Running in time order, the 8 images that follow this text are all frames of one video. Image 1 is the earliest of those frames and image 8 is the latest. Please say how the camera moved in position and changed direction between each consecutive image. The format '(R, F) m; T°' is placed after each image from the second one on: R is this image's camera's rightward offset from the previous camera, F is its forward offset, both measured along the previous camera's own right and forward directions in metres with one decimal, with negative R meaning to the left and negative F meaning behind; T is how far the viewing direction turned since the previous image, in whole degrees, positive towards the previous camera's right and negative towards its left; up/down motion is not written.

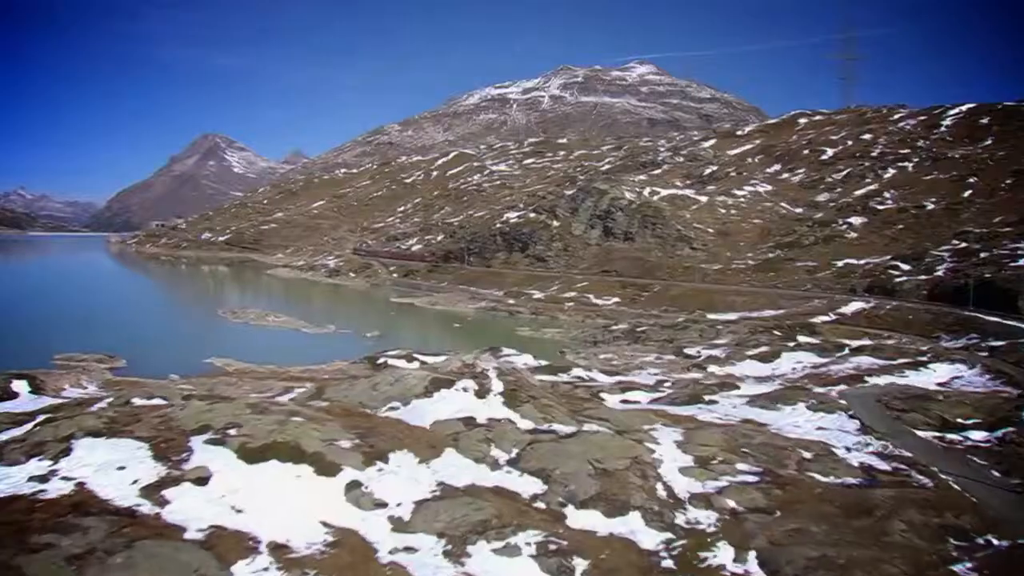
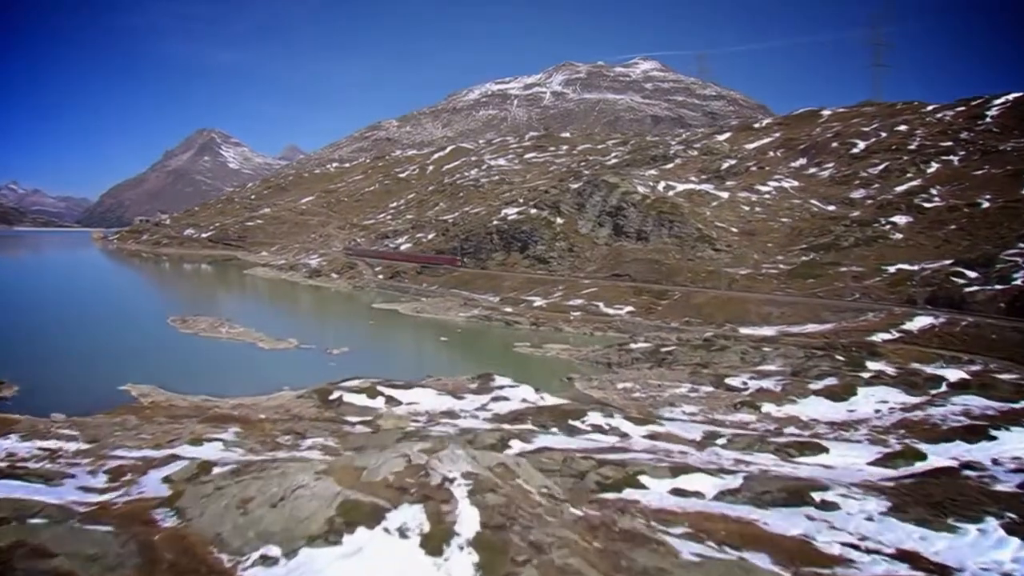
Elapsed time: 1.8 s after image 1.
(+0.2, +19.7) m; 0°
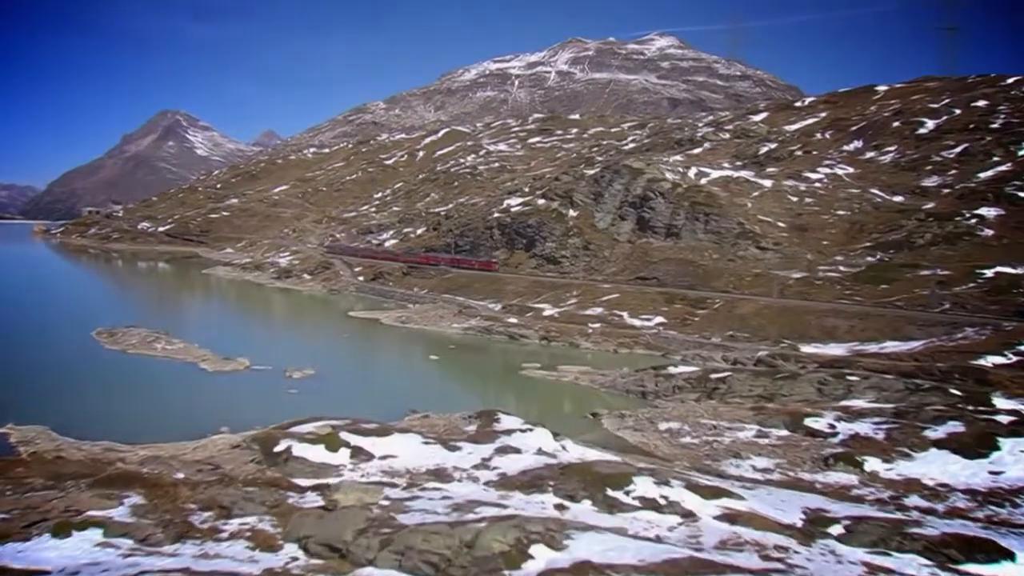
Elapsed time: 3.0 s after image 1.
(-0.7, +18.1) m; 0°
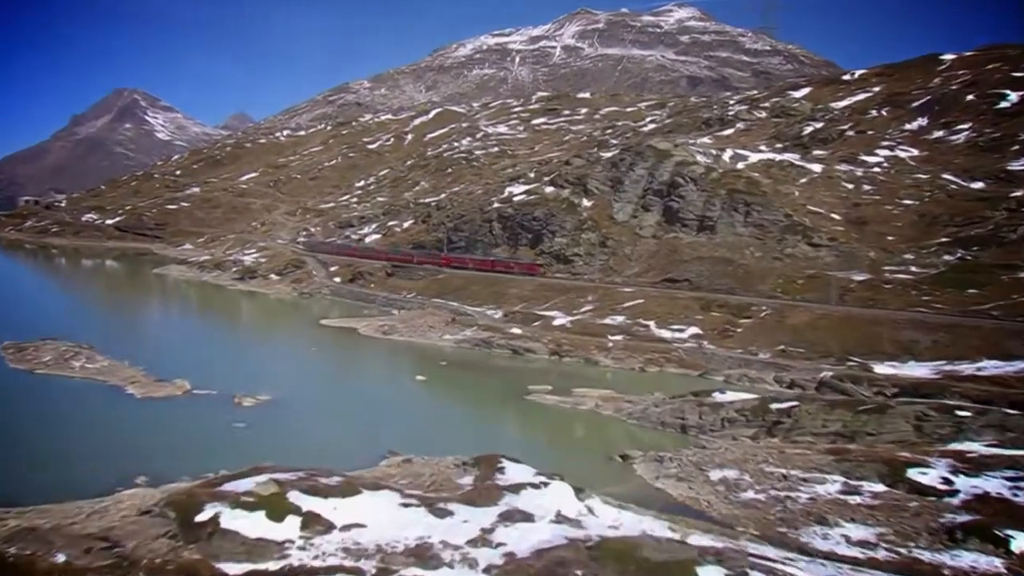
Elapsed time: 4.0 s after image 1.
(-0.5, +14.7) m; 0°
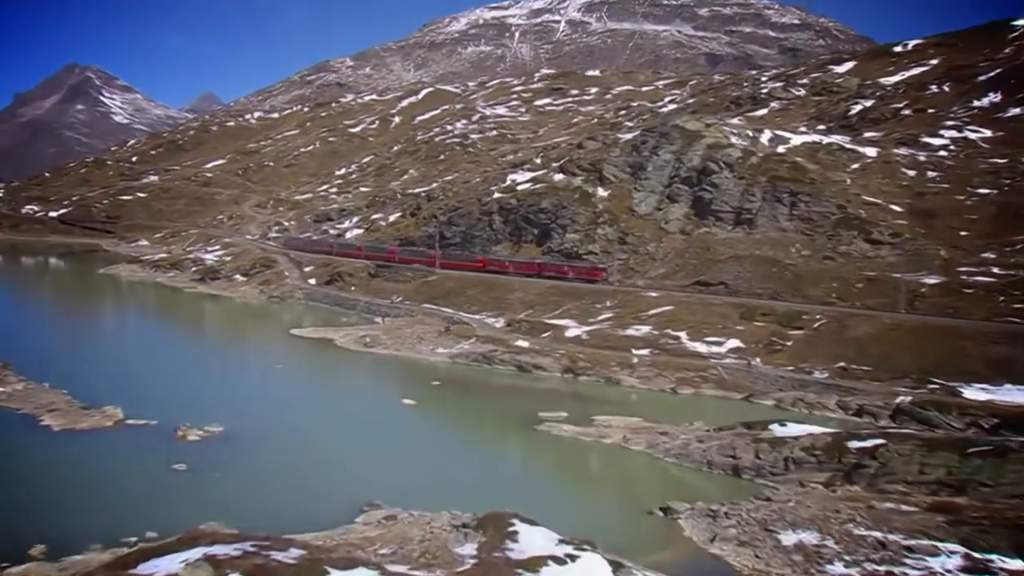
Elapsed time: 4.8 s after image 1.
(-0.8, +11.4) m; 0°
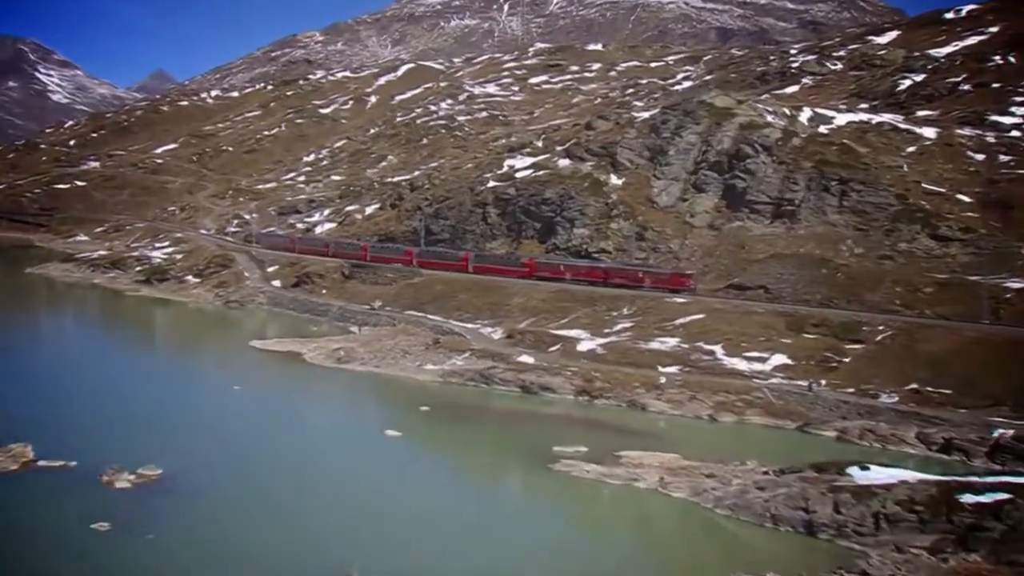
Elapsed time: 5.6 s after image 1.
(-1.4, +10.0) m; +1°
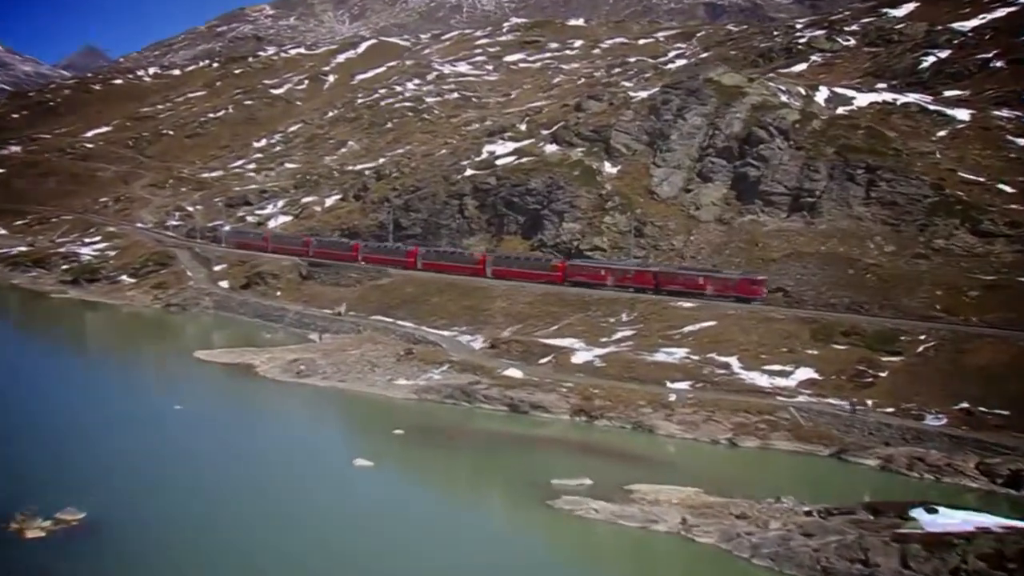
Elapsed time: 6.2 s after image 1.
(-1.2, +6.9) m; +2°
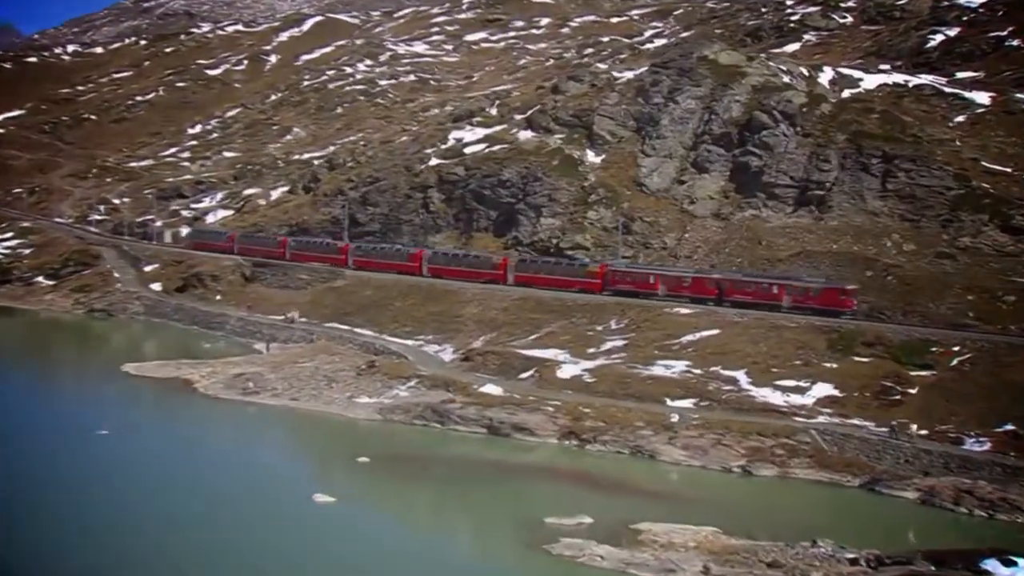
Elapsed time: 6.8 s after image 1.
(-1.4, +5.7) m; +3°
